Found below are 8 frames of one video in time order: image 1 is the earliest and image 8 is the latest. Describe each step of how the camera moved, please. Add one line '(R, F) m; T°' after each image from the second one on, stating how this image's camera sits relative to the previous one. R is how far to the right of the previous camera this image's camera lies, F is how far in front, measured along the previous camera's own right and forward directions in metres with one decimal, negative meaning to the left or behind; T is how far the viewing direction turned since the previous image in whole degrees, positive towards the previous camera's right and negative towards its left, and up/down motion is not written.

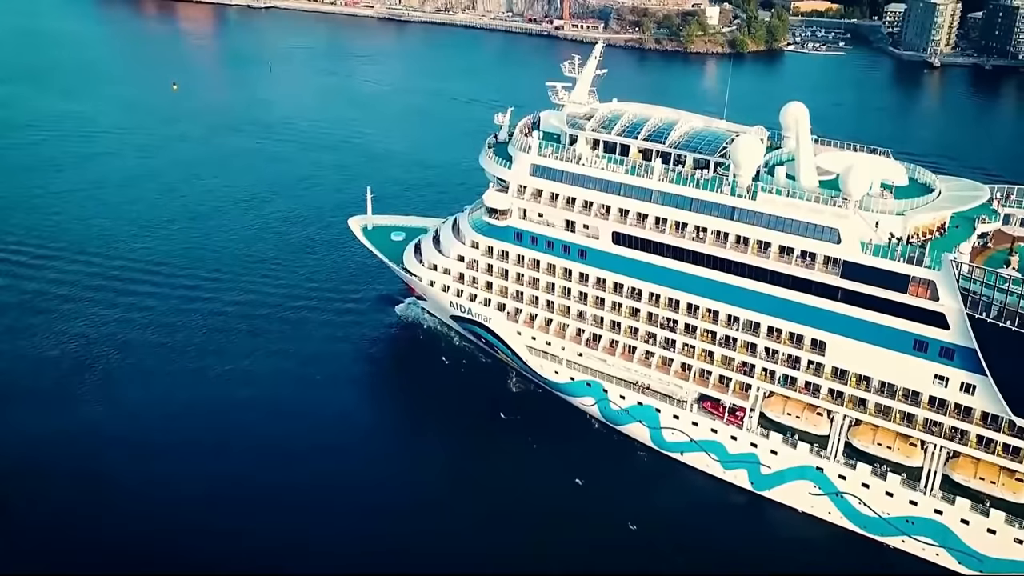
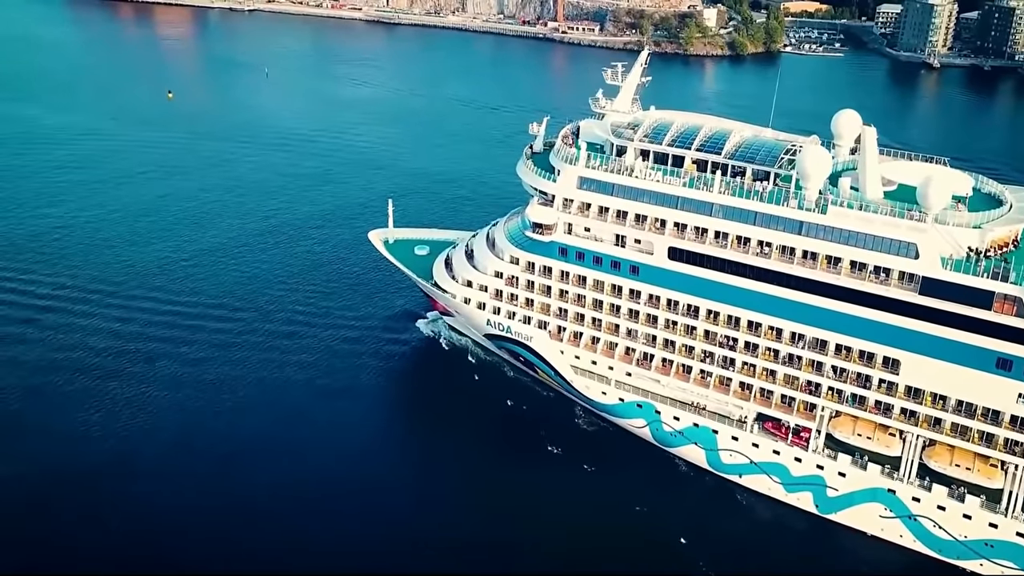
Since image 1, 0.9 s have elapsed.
(-3.1, +1.6) m; +2°
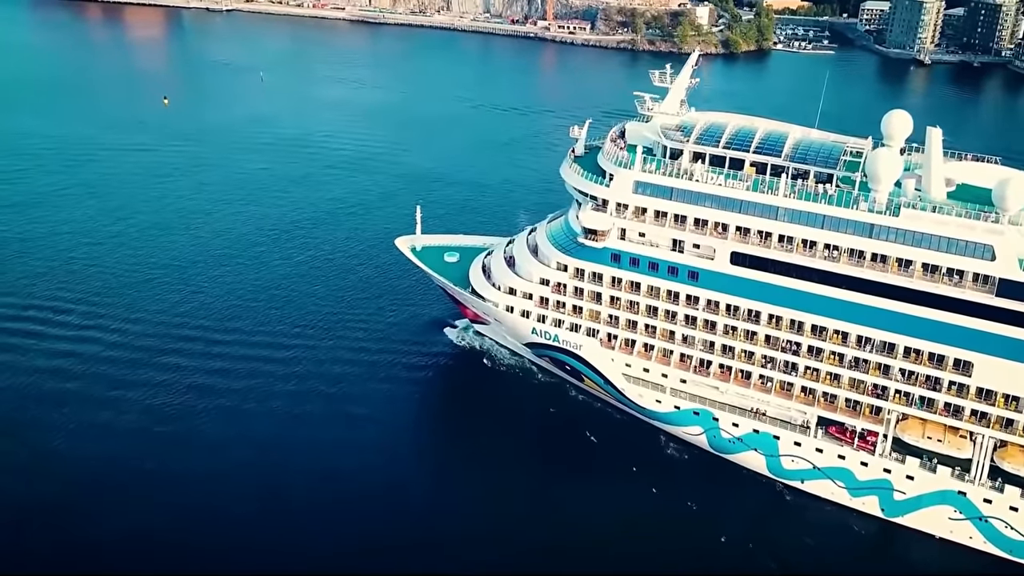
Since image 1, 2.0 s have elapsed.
(-3.6, +0.9) m; +3°
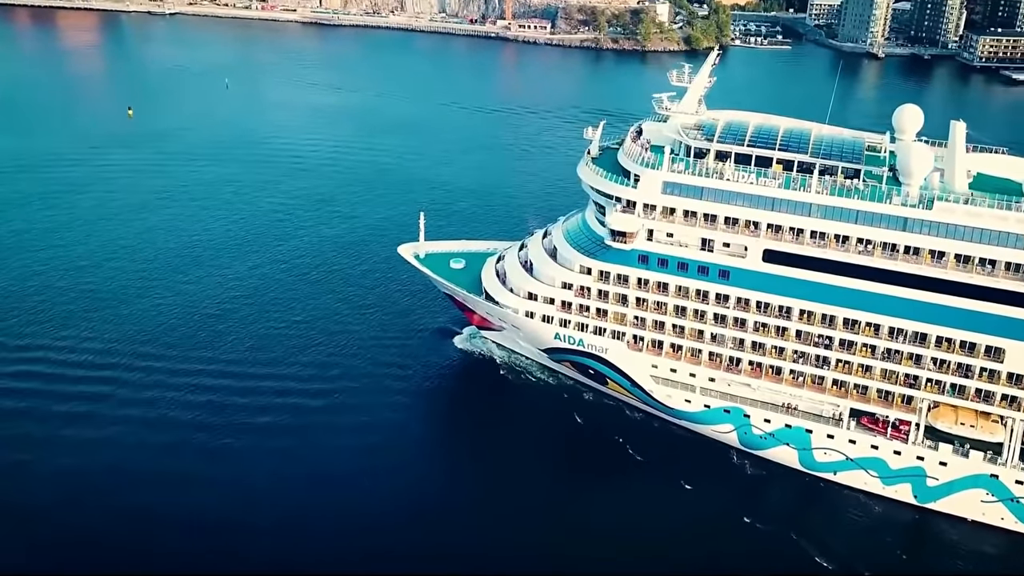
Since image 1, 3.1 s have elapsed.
(-3.6, +0.7) m; +5°
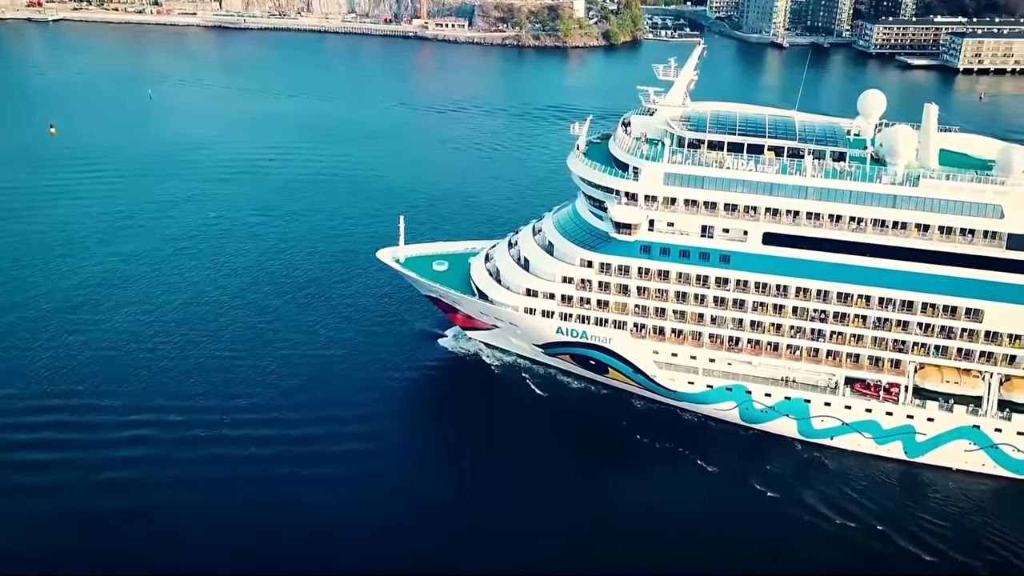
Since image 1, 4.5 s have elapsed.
(-4.7, 0.0) m; +8°
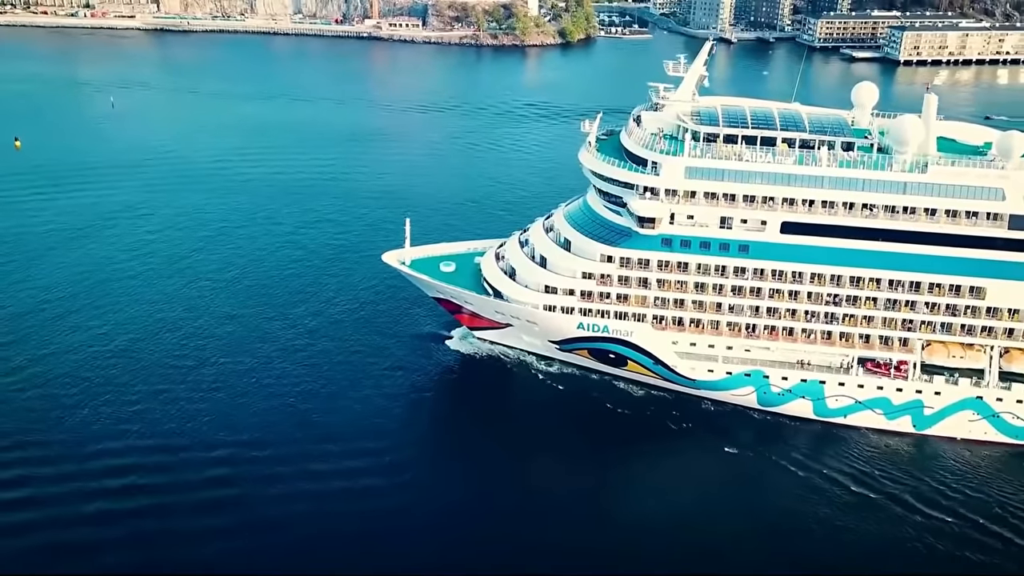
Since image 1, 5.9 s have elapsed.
(-4.1, 0.0) m; +5°
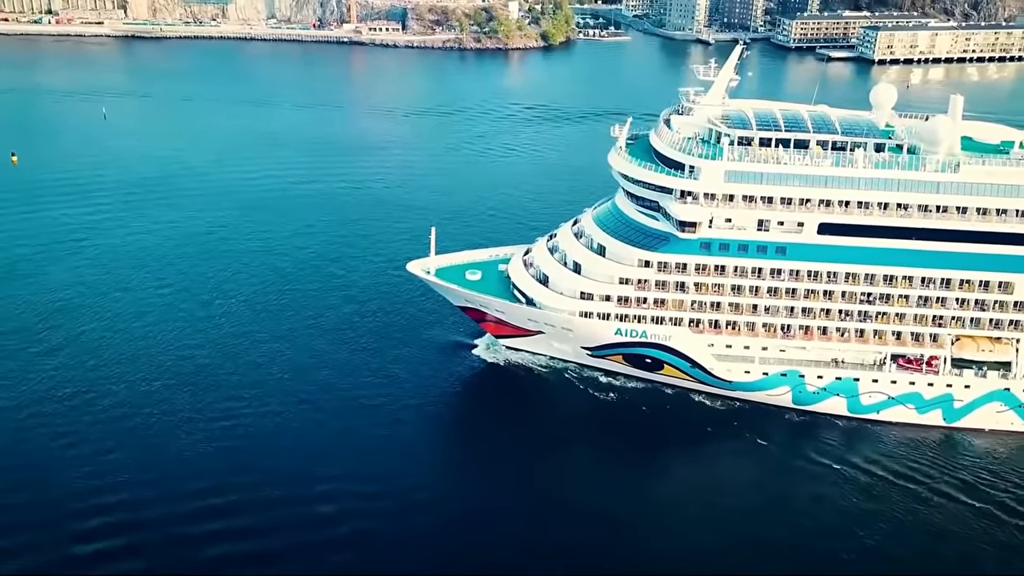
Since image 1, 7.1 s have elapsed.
(-3.7, +0.4) m; +4°
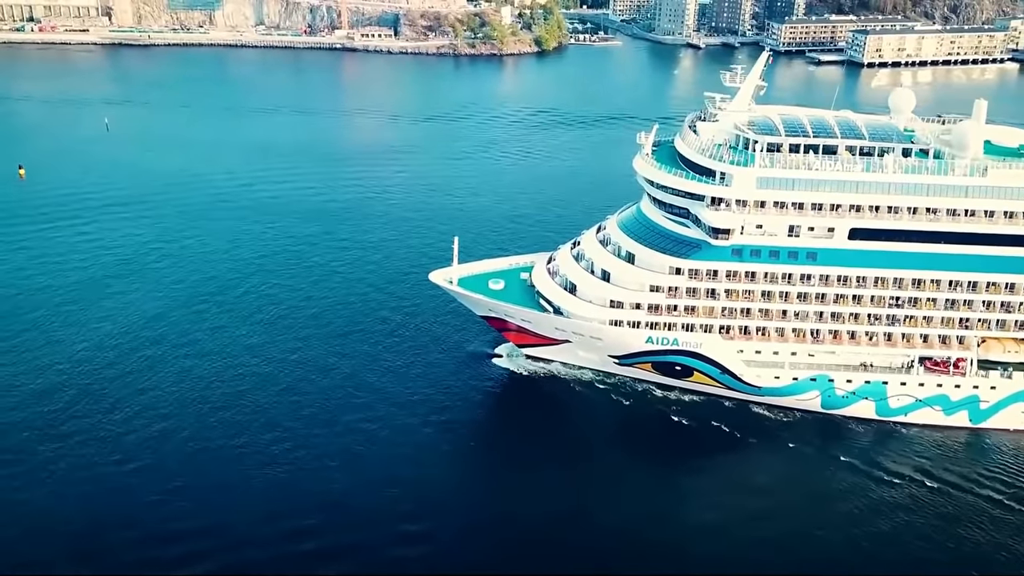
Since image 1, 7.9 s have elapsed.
(-2.5, +0.3) m; +2°
